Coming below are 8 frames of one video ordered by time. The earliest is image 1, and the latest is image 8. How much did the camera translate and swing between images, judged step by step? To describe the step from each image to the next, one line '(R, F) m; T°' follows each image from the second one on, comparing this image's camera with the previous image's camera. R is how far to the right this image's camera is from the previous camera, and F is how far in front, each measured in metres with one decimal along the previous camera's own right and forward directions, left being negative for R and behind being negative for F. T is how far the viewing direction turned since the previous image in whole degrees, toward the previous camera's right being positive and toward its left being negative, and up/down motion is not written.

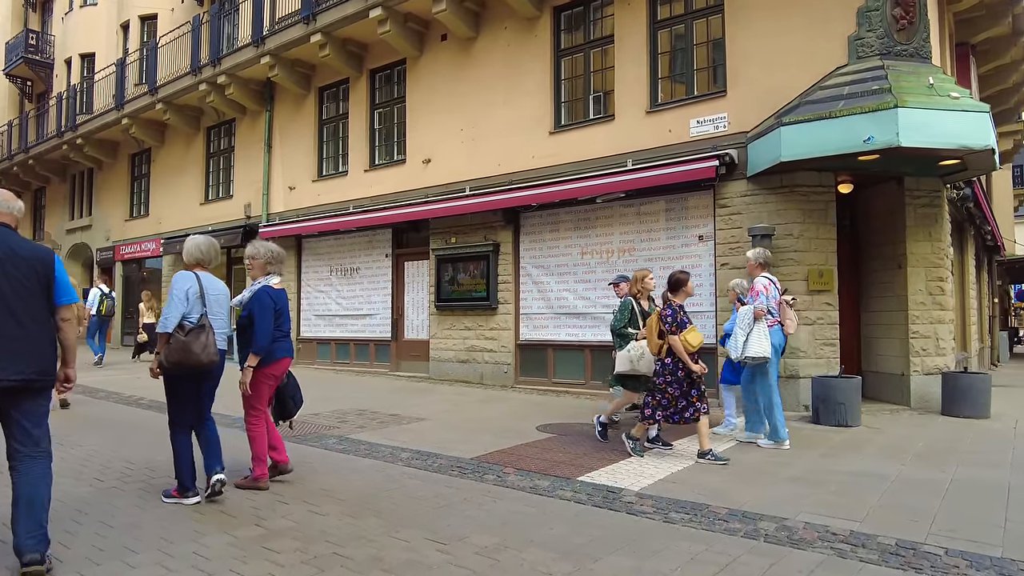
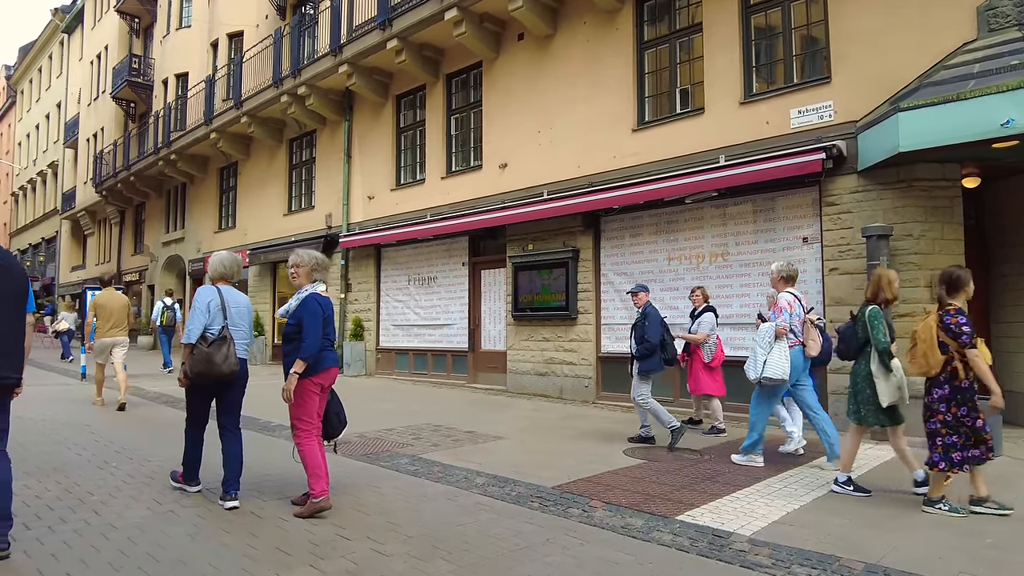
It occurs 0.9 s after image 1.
(0.0, +0.5) m; -6°
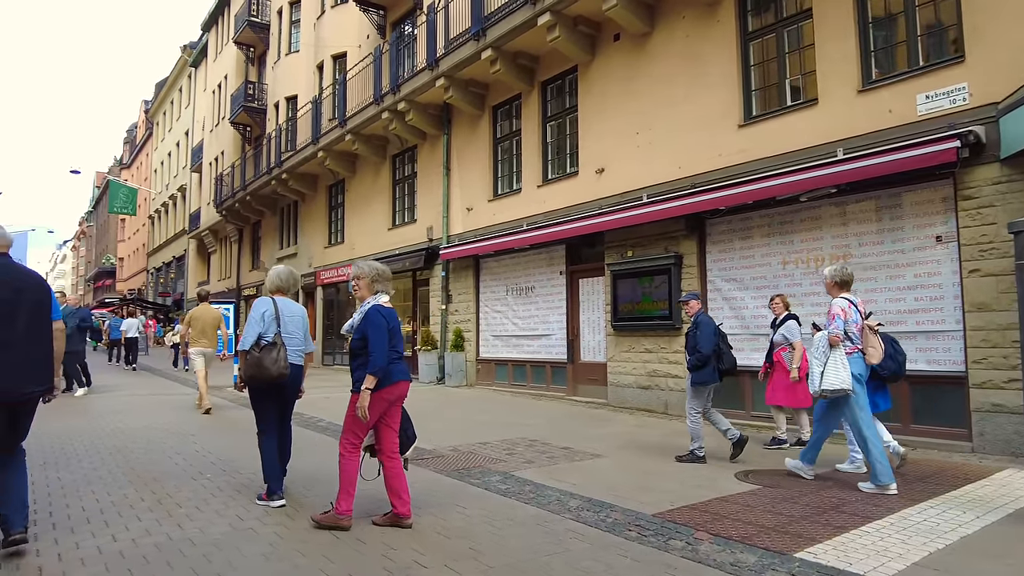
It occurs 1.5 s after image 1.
(+0.1, +0.3) m; -8°
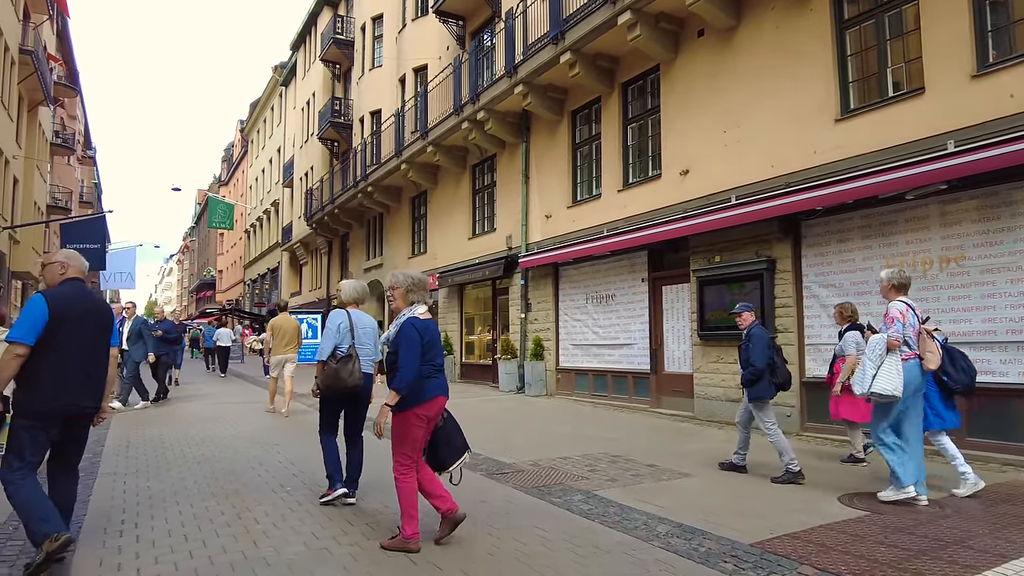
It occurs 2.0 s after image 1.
(0.0, +0.2) m; -6°
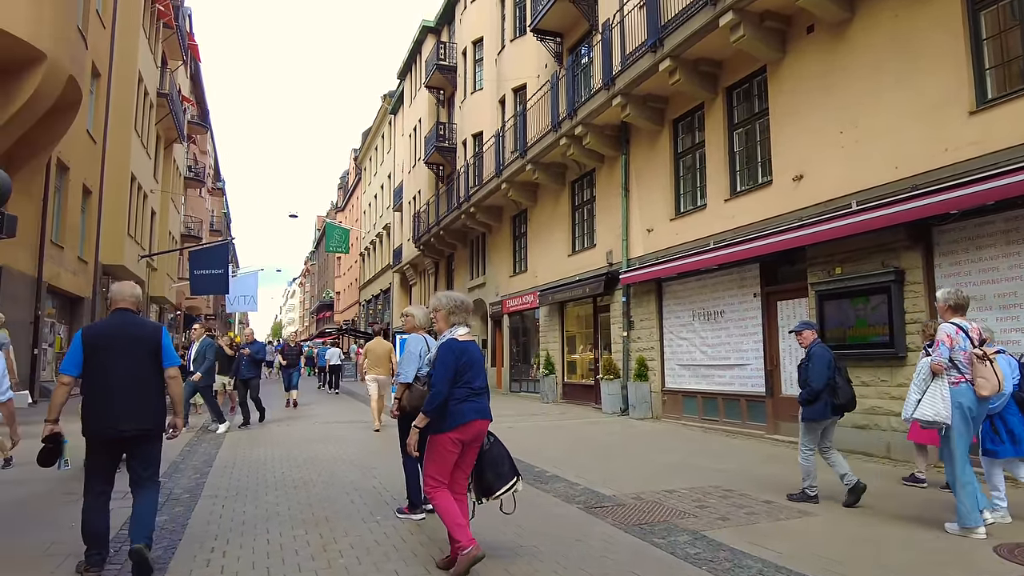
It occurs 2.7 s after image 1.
(+0.1, +0.3) m; -8°
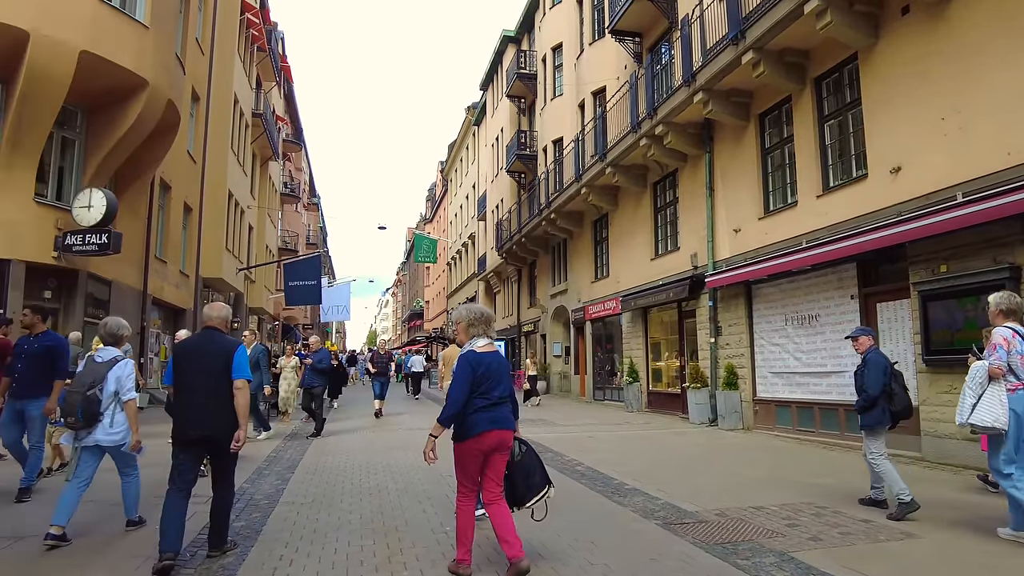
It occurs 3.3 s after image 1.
(+0.1, +0.2) m; -7°
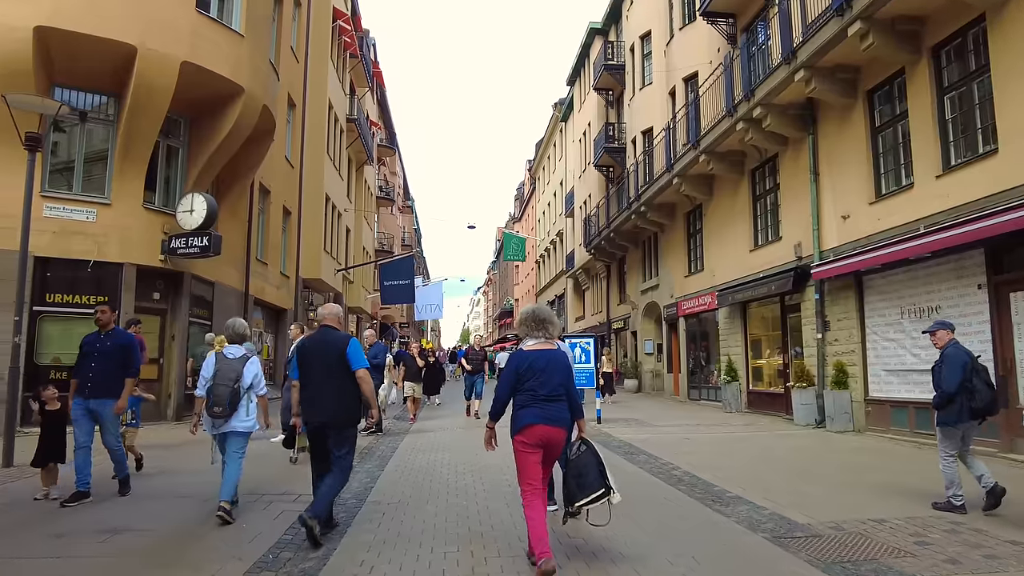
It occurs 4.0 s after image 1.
(0.0, +0.3) m; -7°
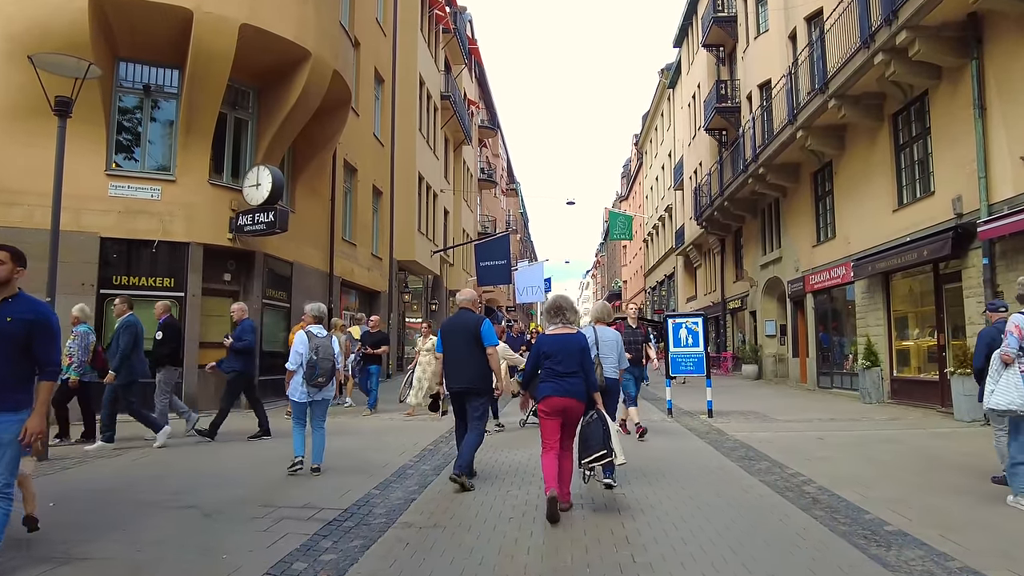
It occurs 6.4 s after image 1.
(+0.3, +1.7) m; -9°
